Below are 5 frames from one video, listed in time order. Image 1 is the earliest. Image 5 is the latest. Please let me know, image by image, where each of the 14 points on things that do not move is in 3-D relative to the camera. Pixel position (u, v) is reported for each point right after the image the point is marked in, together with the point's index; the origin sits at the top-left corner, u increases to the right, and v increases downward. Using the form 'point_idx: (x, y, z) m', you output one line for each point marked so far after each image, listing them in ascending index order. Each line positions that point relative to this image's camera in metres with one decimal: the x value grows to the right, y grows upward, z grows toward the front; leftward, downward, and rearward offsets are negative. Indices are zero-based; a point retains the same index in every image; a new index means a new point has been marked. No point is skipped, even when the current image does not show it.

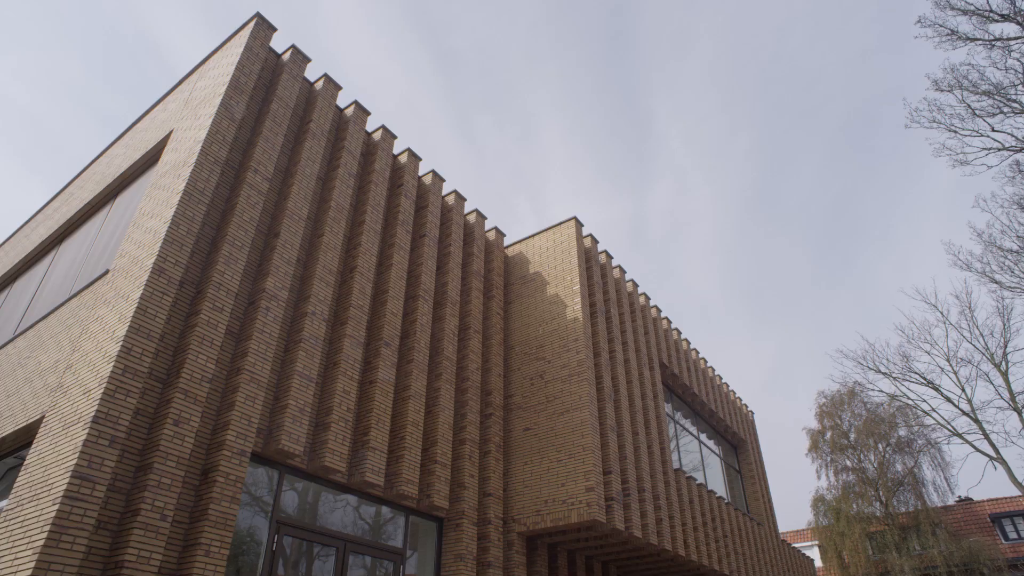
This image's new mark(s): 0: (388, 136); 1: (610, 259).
0: (-2.6, +3.2, +12.4) m
1: (+2.6, +0.8, +15.5) m
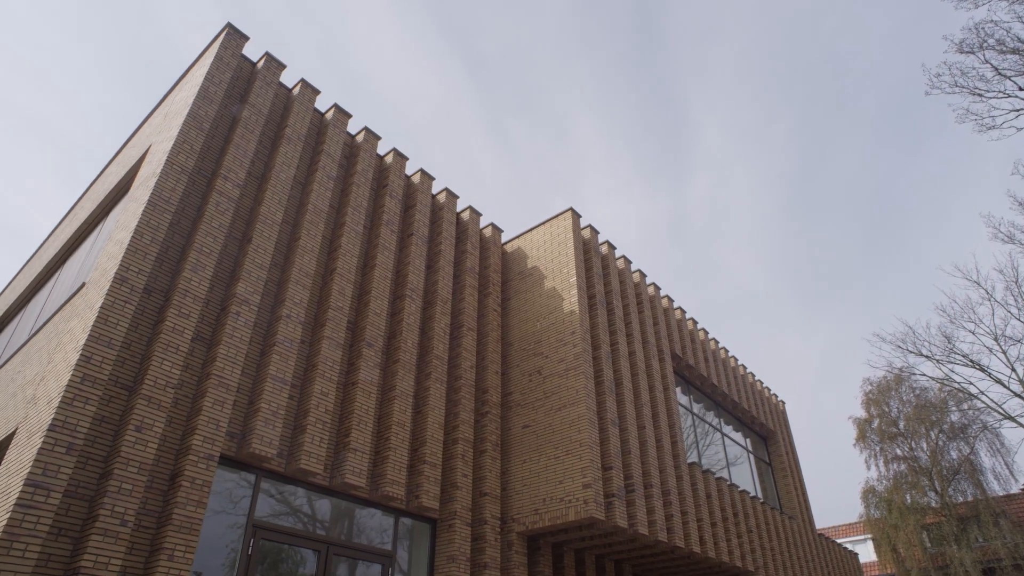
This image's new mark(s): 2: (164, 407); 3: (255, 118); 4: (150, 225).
0: (-2.9, +3.1, +12.3) m
1: (+2.5, +1.0, +15.1) m
2: (-4.3, -1.5, +7.3) m
3: (-4.4, +2.9, +10.1) m
4: (-4.9, +0.8, +8.0) m
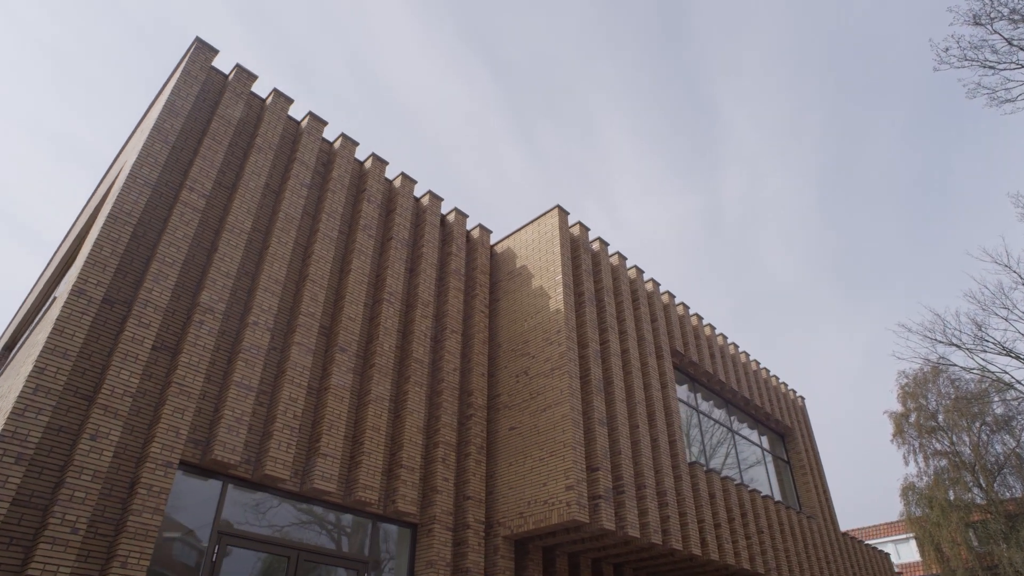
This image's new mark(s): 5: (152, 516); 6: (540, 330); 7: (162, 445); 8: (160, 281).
0: (-3.4, +3.0, +12.4) m
1: (+2.3, +1.0, +14.8) m
2: (-4.9, -1.6, +7.4) m
3: (-4.9, +2.7, +10.2) m
4: (-5.5, +0.7, +8.2) m
5: (-4.4, -2.8, +7.2) m
6: (+0.6, -0.9, +12.6) m
7: (-4.5, -2.0, +7.6) m
8: (-5.0, +0.1, +8.4) m
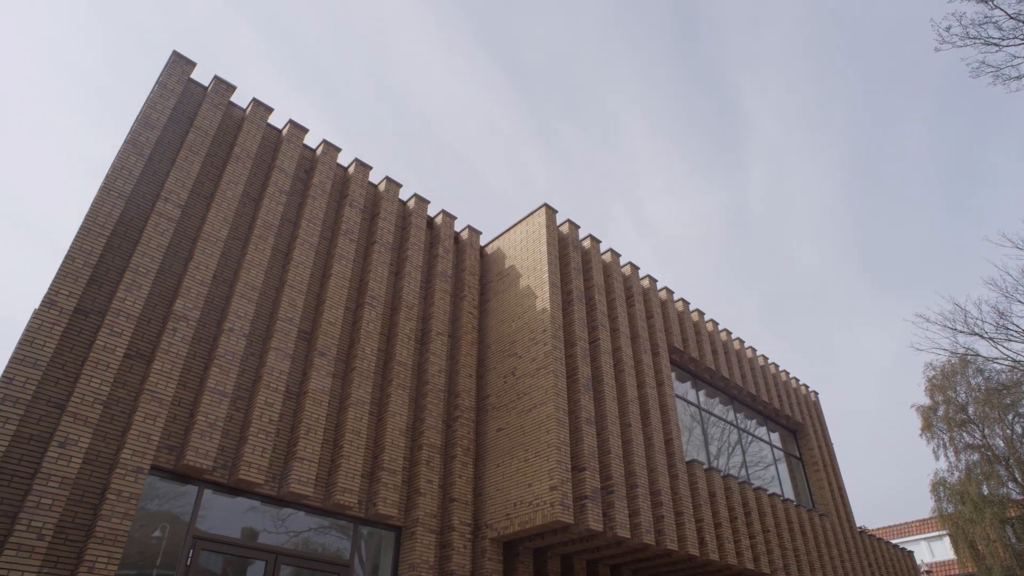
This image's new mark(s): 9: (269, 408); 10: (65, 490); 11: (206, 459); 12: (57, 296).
0: (-3.8, +2.9, +12.5) m
1: (+2.1, +1.1, +14.6) m
2: (-5.3, -1.7, +7.6) m
3: (-5.4, +2.6, +10.4) m
4: (-6.0, +0.5, +8.4) m
5: (-4.8, -2.9, +7.3) m
6: (+0.3, -0.9, +12.5) m
7: (-4.9, -2.1, +7.7) m
8: (-5.4, 0.0, +8.6) m
9: (-3.7, -1.8, +9.2) m
10: (-5.3, -2.4, +7.1) m
11: (-4.2, -2.4, +8.2) m
12: (-6.0, -0.1, +7.9) m
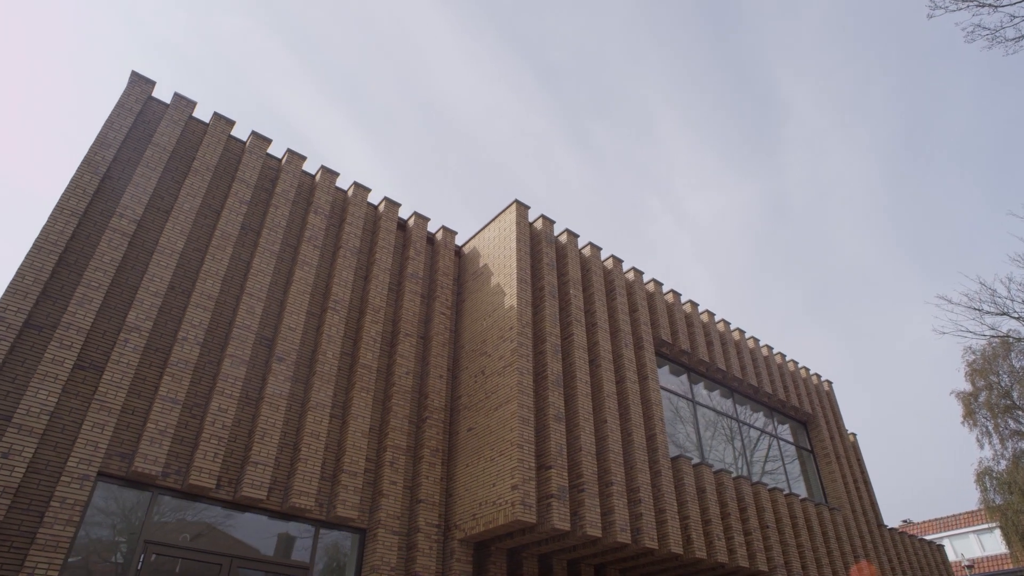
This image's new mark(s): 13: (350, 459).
0: (-4.5, +2.8, +12.7) m
1: (+1.5, +1.2, +14.4) m
2: (-6.2, -1.9, +7.8) m
3: (-6.3, +2.4, +10.7) m
4: (-7.0, +0.3, +8.7) m
5: (-5.7, -3.0, +7.6) m
6: (-0.3, -0.8, +12.4) m
7: (-5.8, -2.3, +8.0) m
8: (-6.4, -0.2, +8.9) m
9: (-4.5, -2.0, +9.4) m
10: (-6.2, -2.6, +7.4) m
11: (-5.1, -2.5, +8.5) m
12: (-7.0, -0.3, +8.3) m
13: (-2.8, -2.9, +10.3) m
